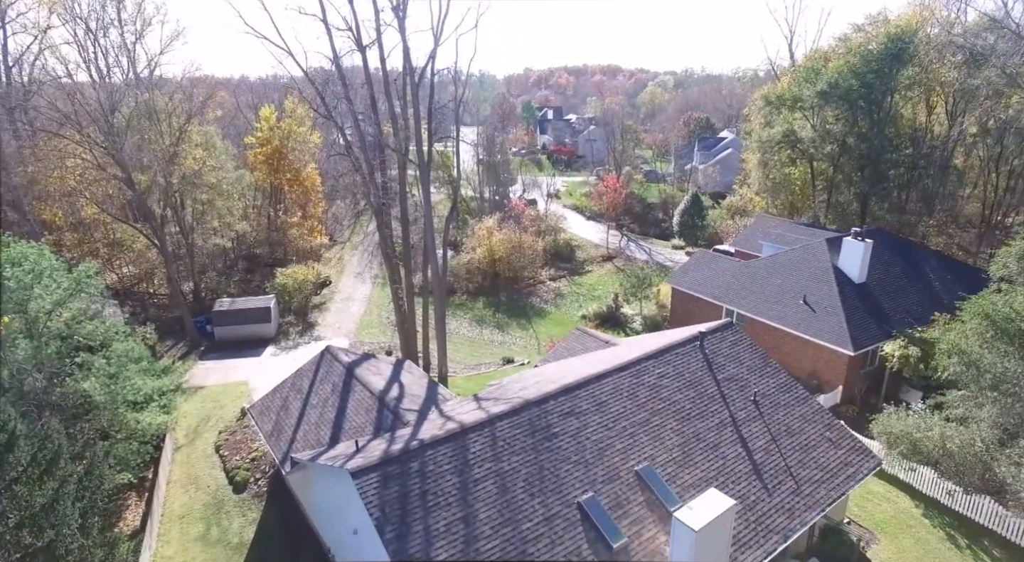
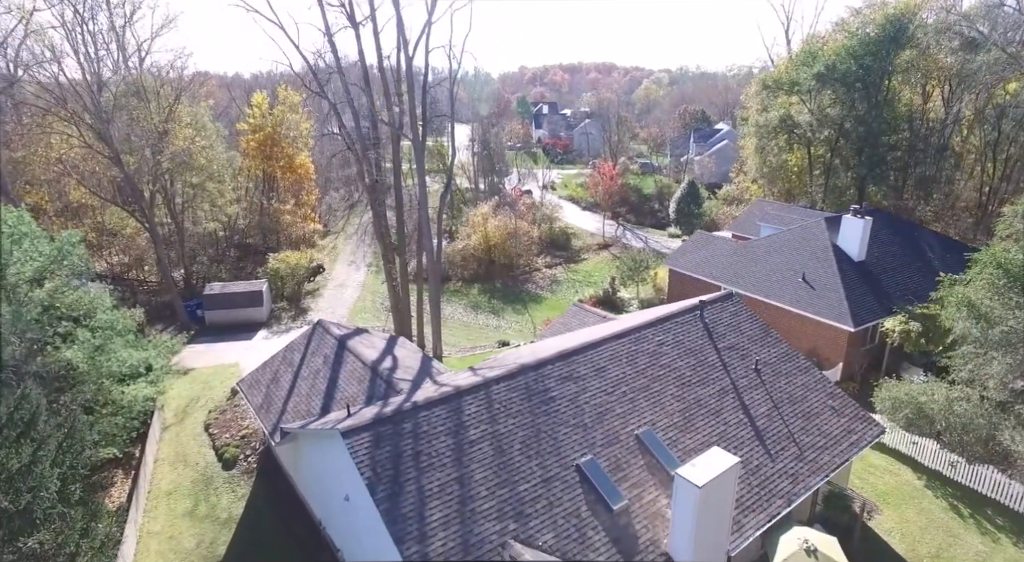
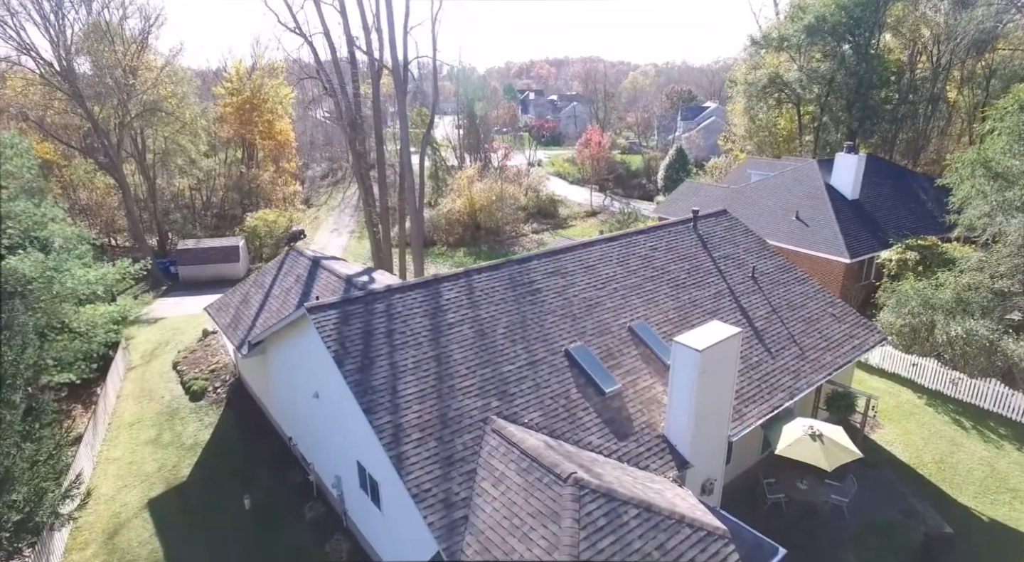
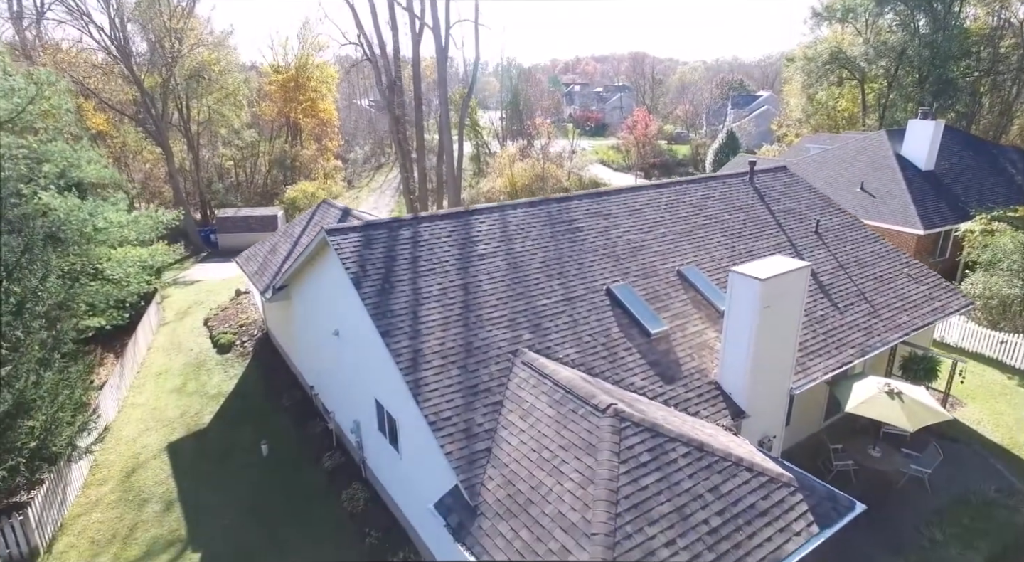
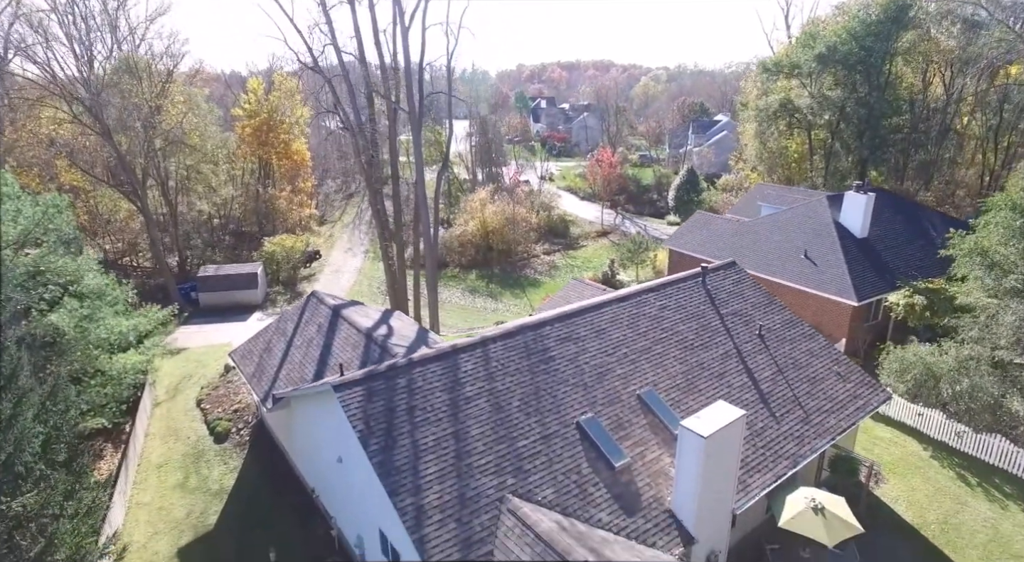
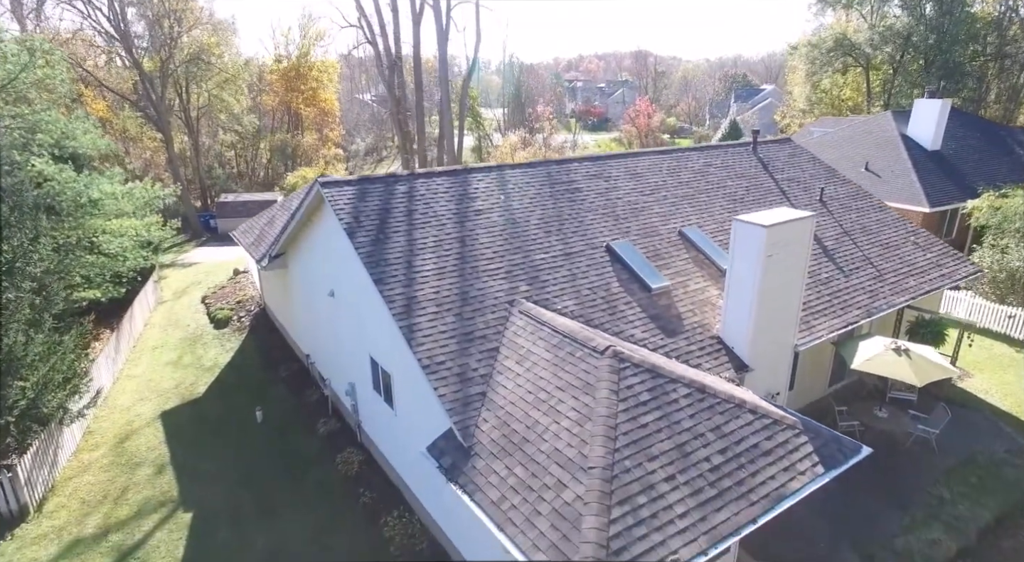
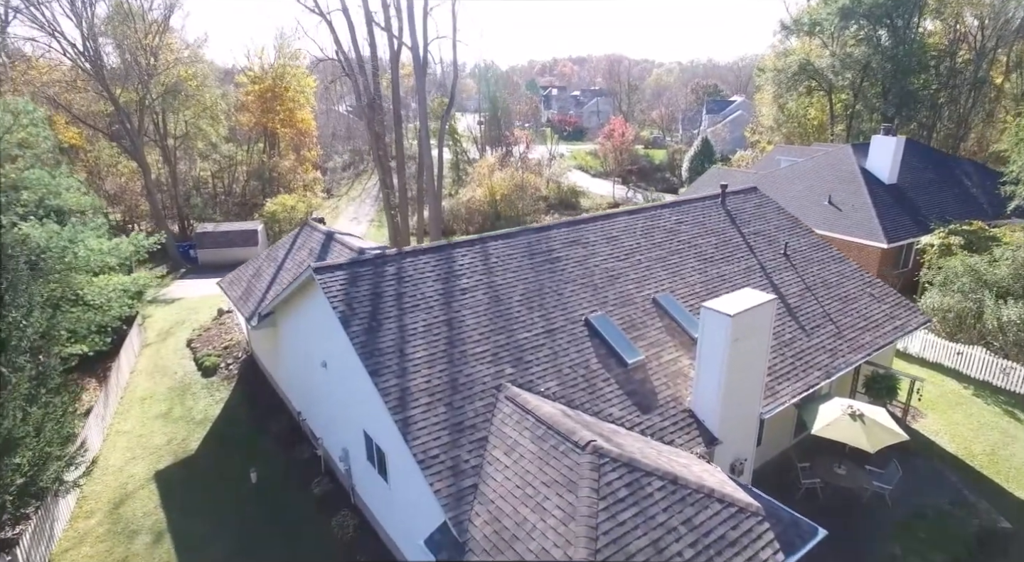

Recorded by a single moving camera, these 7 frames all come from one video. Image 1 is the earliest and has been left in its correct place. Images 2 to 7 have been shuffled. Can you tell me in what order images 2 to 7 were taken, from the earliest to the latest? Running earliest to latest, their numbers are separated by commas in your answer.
2, 5, 3, 7, 4, 6
